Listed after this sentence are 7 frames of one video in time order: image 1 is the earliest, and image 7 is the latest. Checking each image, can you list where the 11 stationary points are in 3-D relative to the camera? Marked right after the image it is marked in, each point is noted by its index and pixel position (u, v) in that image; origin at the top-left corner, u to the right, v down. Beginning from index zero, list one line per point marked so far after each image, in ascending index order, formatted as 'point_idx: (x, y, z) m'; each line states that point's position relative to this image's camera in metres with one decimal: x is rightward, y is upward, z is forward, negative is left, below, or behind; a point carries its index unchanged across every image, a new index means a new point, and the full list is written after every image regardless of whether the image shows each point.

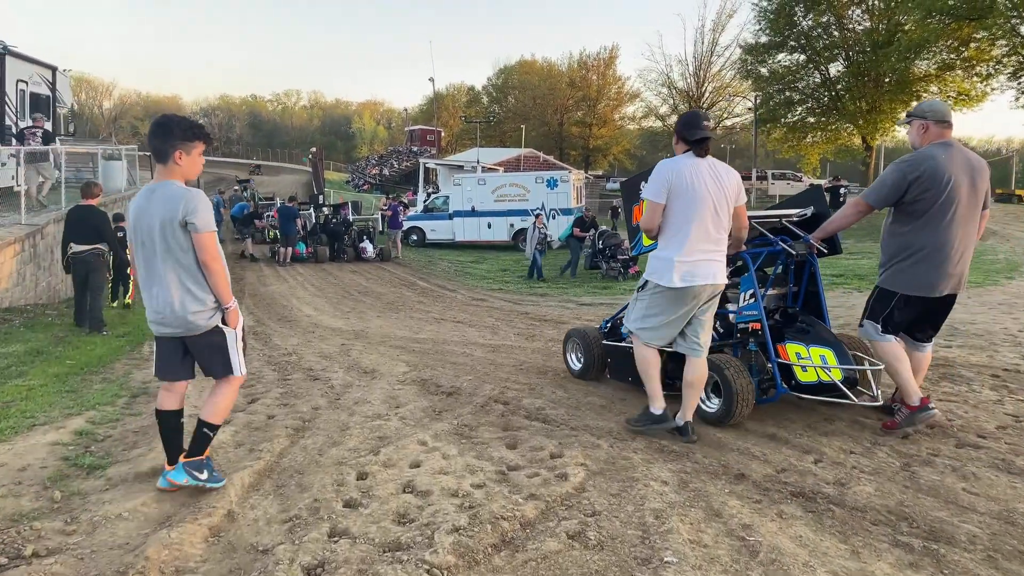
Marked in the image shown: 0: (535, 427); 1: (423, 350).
0: (+0.1, -0.8, +4.2) m
1: (-0.9, -0.6, +7.2) m
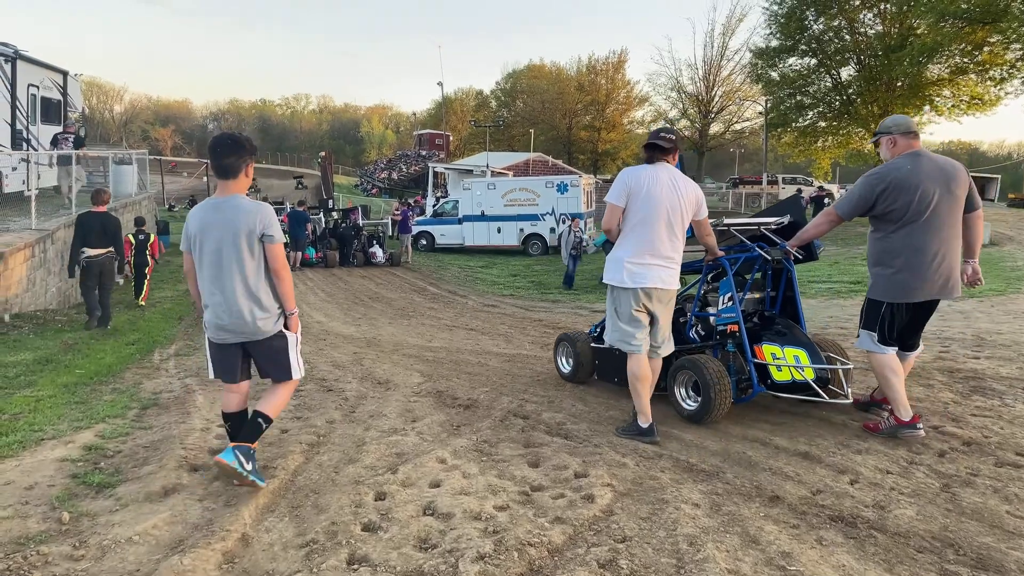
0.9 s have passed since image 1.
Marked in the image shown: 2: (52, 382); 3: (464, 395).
0: (+0.2, -0.8, +4.1) m
1: (-0.7, -0.7, +7.1) m
2: (-3.5, -0.7, +5.7) m
3: (-0.3, -0.7, +5.2) m
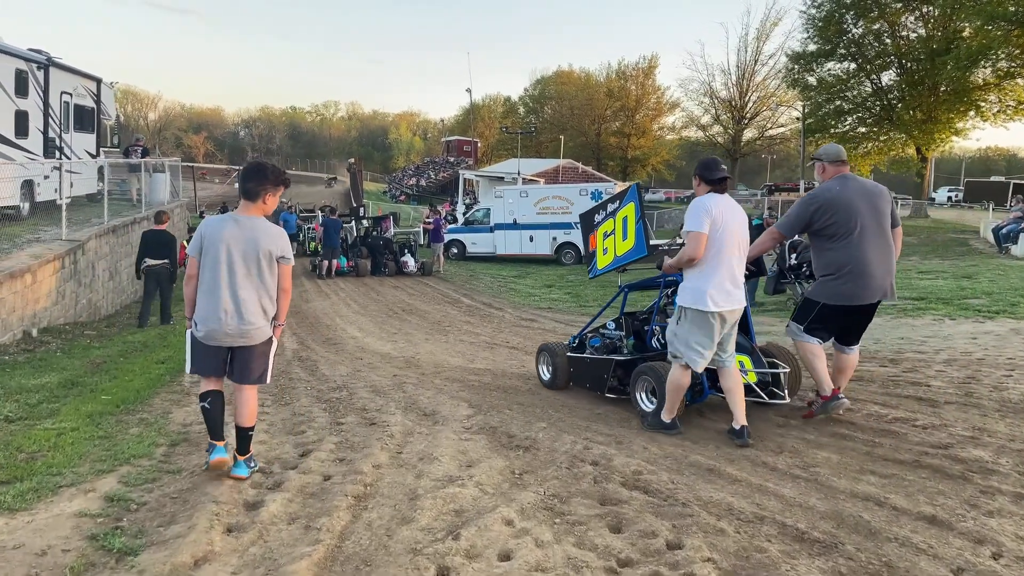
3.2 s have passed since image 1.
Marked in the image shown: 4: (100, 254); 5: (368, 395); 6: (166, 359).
0: (+0.6, -1.0, +3.5) m
1: (-0.3, -0.8, +6.6) m
2: (-3.1, -0.9, +5.3) m
3: (+0.1, -0.9, +4.7) m
4: (-6.9, +0.6, +12.5) m
5: (-1.2, -0.9, +6.0) m
6: (-3.7, -0.8, +8.0) m
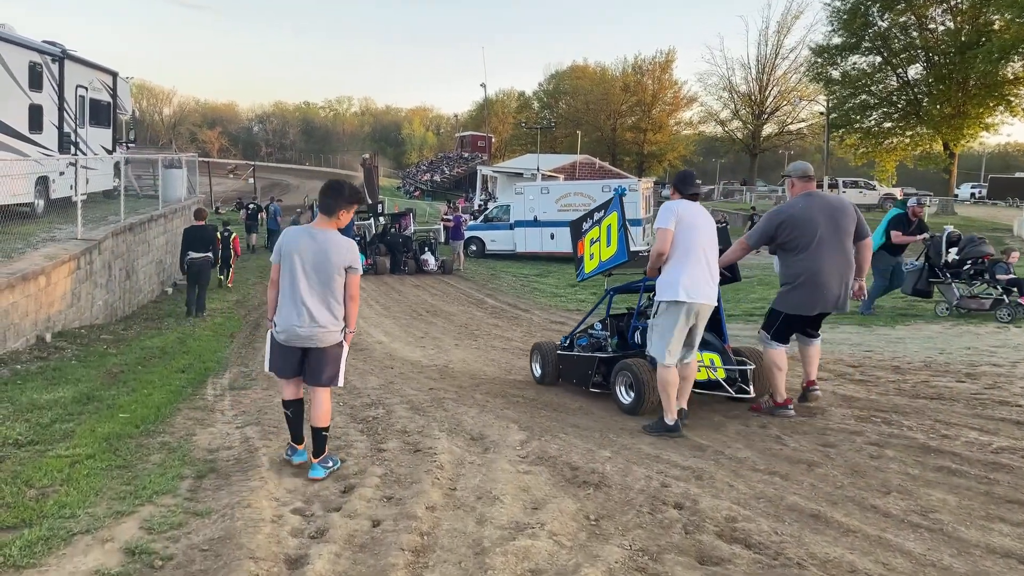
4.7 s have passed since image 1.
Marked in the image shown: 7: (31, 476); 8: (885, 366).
0: (+0.9, -1.1, +3.0) m
1: (+0.1, -0.9, +6.1) m
2: (-2.7, -0.9, +4.8) m
3: (+0.4, -1.0, +4.2) m
4: (-6.4, +0.6, +12.1) m
5: (-0.8, -0.9, +5.5) m
6: (-3.3, -0.8, +7.5) m
7: (-2.5, -1.0, +3.9) m
8: (+3.7, -0.8, +7.4) m
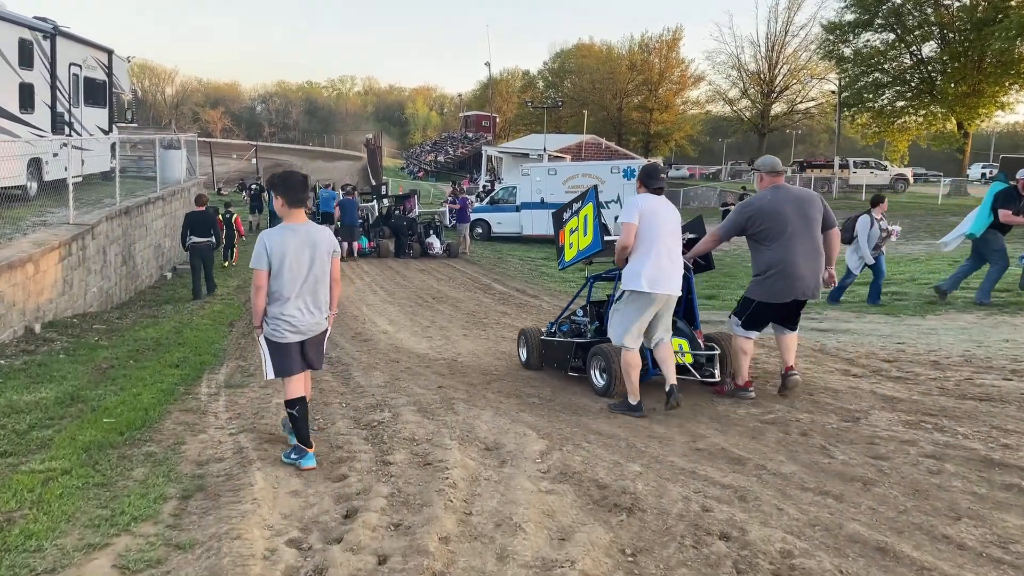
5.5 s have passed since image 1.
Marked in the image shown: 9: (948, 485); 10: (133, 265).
0: (+1.0, -1.1, +2.6) m
1: (+0.2, -0.8, +5.7) m
2: (-2.6, -0.9, +4.4) m
3: (+0.5, -1.0, +3.8) m
4: (-6.2, +0.8, +11.7) m
5: (-0.7, -0.9, +5.1) m
6: (-3.1, -0.7, +7.1) m
7: (-2.4, -1.0, +3.5) m
8: (+3.8, -0.7, +7.0) m
9: (+2.2, -1.0, +3.8) m
10: (-6.5, +0.4, +12.9) m
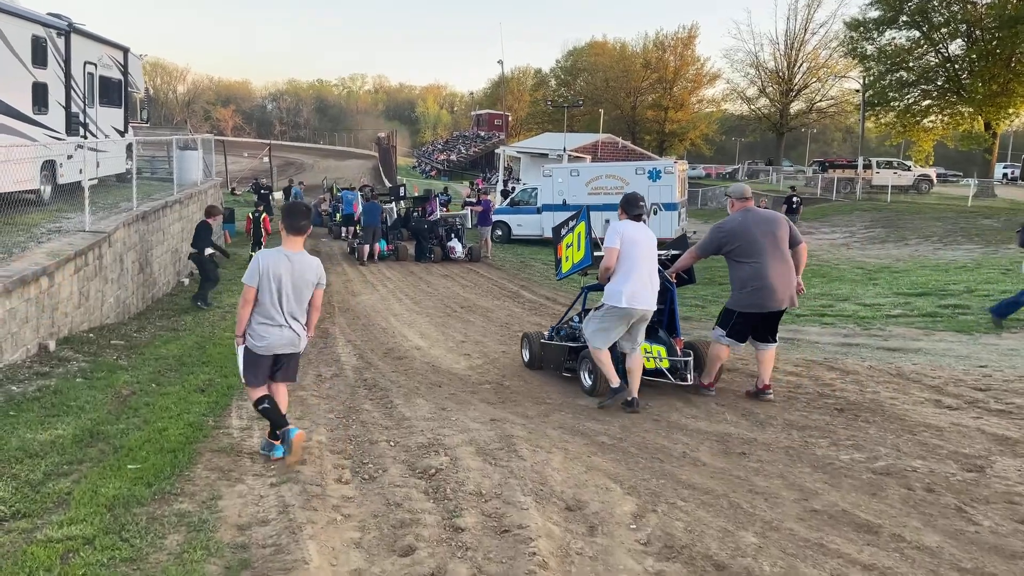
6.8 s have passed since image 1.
0: (+1.4, -1.3, +2.0) m
1: (+0.7, -1.0, +5.1) m
2: (-2.2, -1.1, +3.8) m
3: (+0.9, -1.2, +3.2) m
4: (-5.7, +0.6, +11.2) m
5: (-0.2, -1.0, +4.5) m
6: (-2.7, -0.9, +6.6) m
7: (-2.0, -1.1, +2.9) m
8: (+4.3, -0.9, +6.3) m
9: (+2.6, -1.2, +3.2) m
10: (-6.0, +0.3, +12.3) m
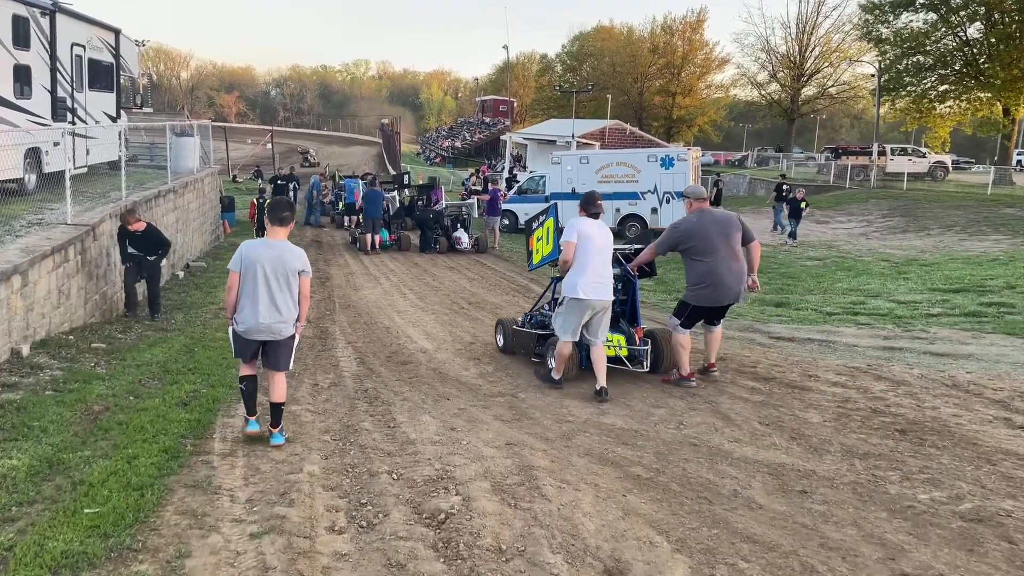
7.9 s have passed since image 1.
0: (+1.5, -1.4, +1.3) m
1: (+0.8, -1.1, +4.5) m
2: (-2.0, -1.1, +3.2) m
3: (+1.1, -1.2, +2.6) m
4: (-5.5, +0.7, +10.5) m
5: (-0.1, -1.1, +3.9) m
6: (-2.5, -0.9, +5.9) m
7: (-1.9, -1.2, +2.3) m
8: (+4.4, -0.9, +5.6) m
9: (+2.7, -1.3, +2.5) m
10: (-5.8, +0.4, +11.7) m
